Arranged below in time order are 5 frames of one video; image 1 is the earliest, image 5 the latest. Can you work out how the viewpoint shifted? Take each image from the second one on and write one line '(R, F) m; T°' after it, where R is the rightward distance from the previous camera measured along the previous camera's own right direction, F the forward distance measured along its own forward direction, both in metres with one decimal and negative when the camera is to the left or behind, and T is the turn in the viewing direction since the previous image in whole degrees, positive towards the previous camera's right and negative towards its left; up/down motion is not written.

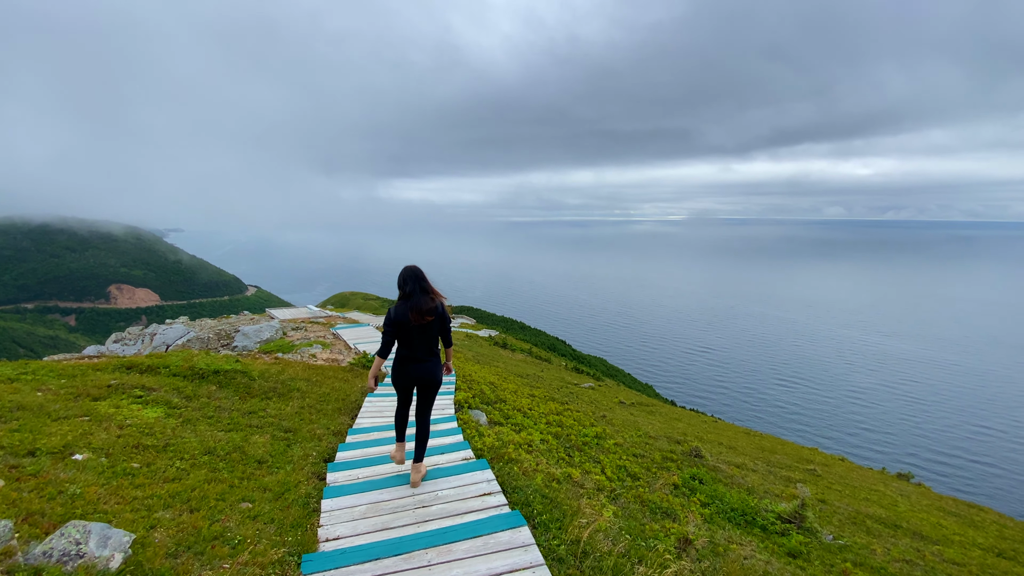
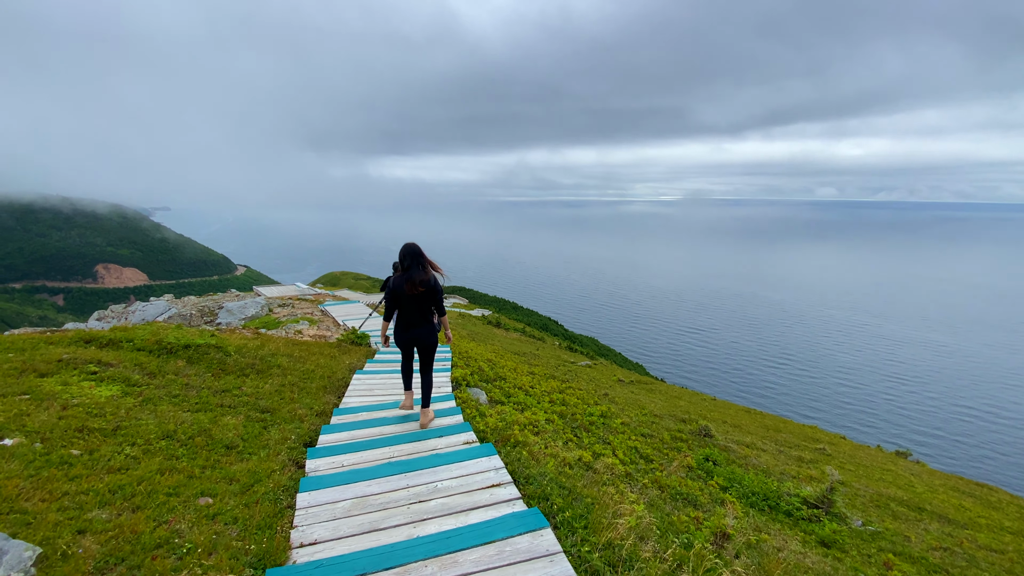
(-0.3, +1.2) m; +1°
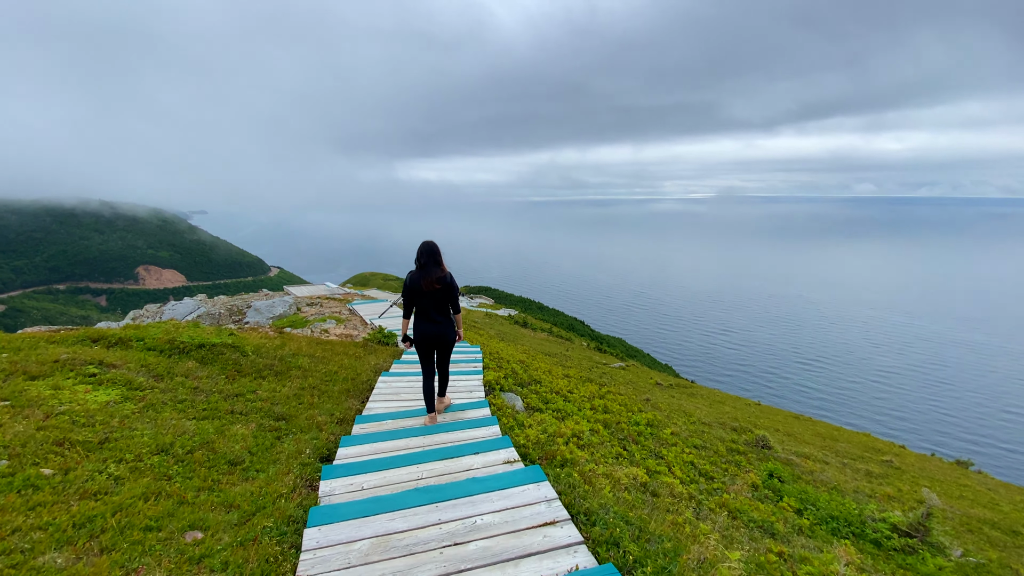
(-0.3, +1.2) m; -3°
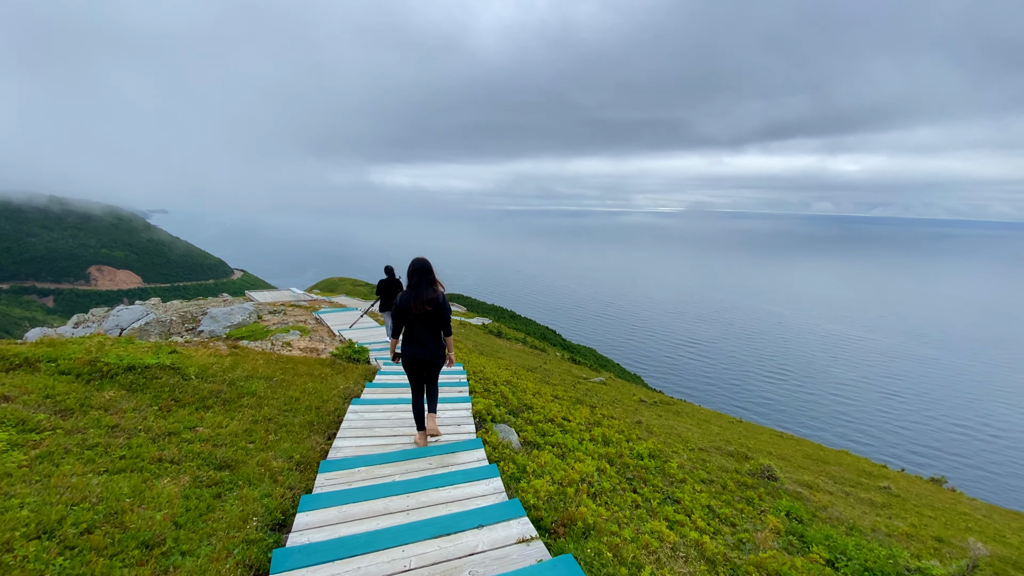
(-0.5, +1.4) m; +3°
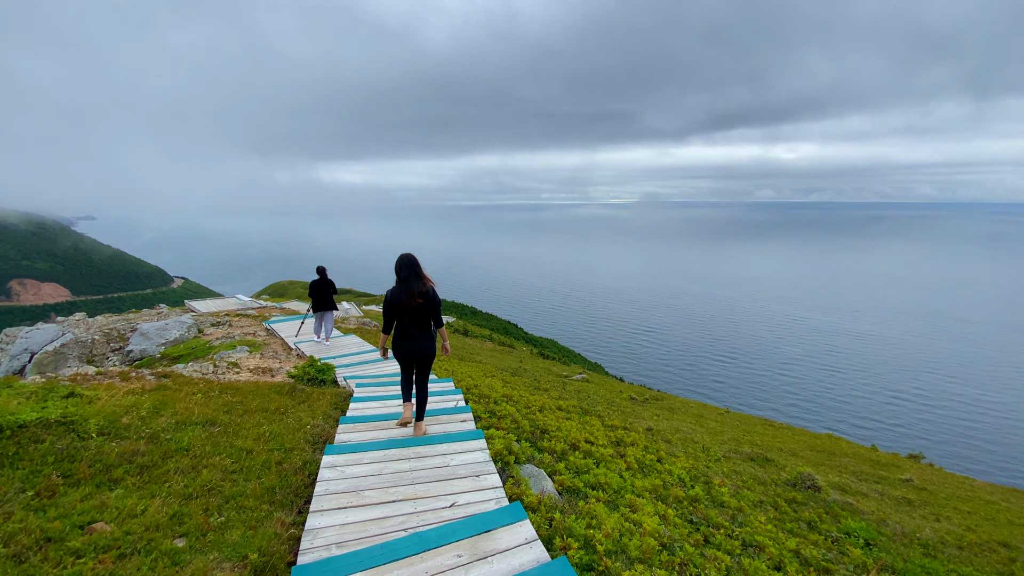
(-1.0, +2.3) m; +5°
